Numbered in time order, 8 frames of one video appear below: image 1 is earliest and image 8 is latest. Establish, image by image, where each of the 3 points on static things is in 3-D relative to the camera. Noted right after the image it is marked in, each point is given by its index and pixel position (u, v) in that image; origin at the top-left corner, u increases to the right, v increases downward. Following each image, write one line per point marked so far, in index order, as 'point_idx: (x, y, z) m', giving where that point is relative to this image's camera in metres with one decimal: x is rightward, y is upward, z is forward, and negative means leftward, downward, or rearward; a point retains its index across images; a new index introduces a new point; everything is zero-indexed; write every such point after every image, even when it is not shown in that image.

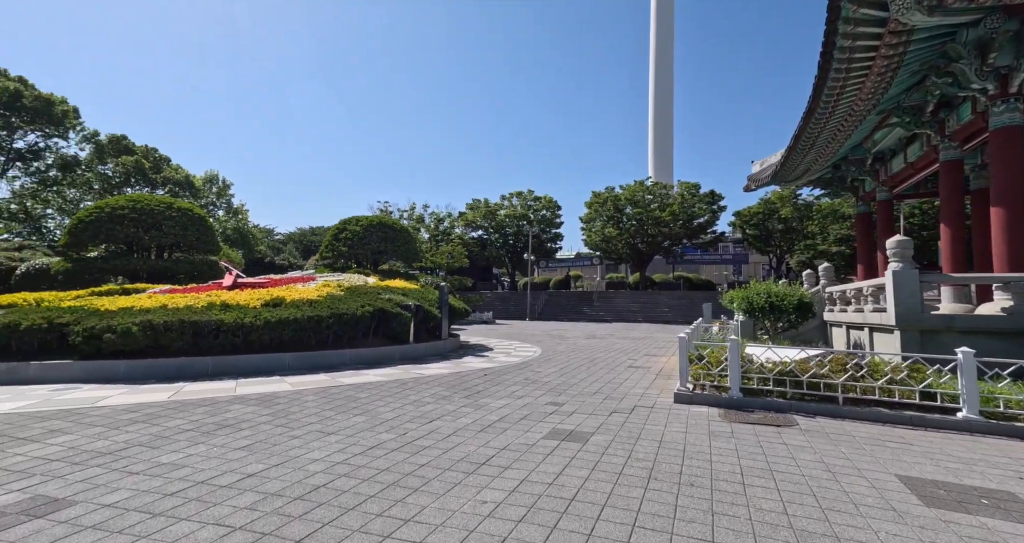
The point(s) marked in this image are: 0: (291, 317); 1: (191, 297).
0: (-3.7, -0.8, +7.8) m
1: (-5.9, -0.4, +8.6) m
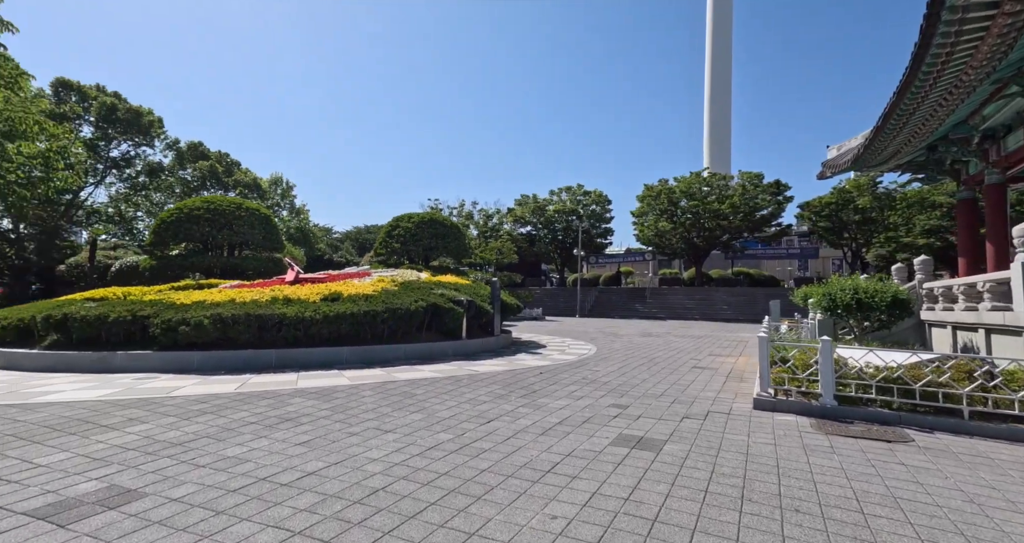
0: (-2.8, -0.7, +7.9) m
1: (-4.9, -0.4, +8.9) m
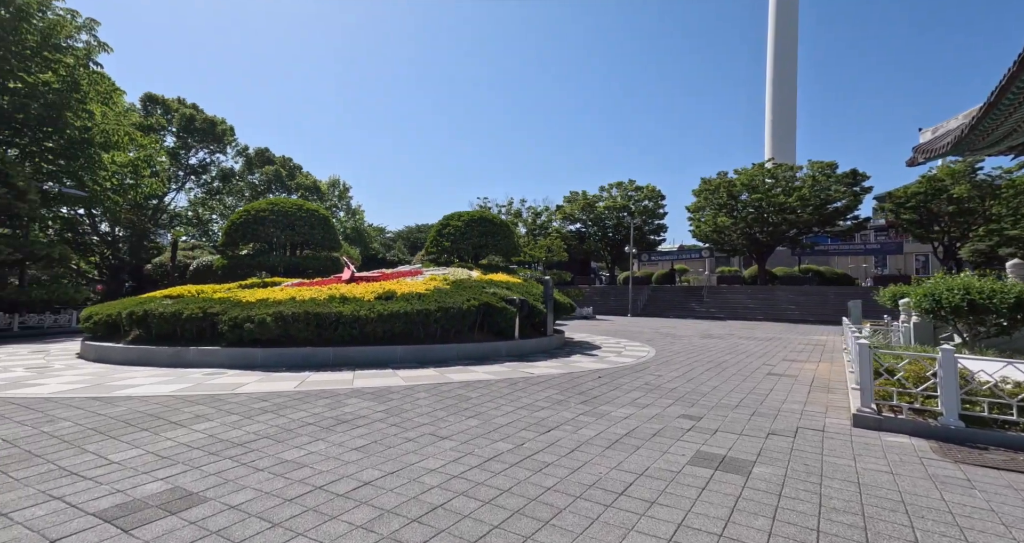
0: (-1.9, -0.7, +7.9) m
1: (-3.9, -0.3, +9.1) m
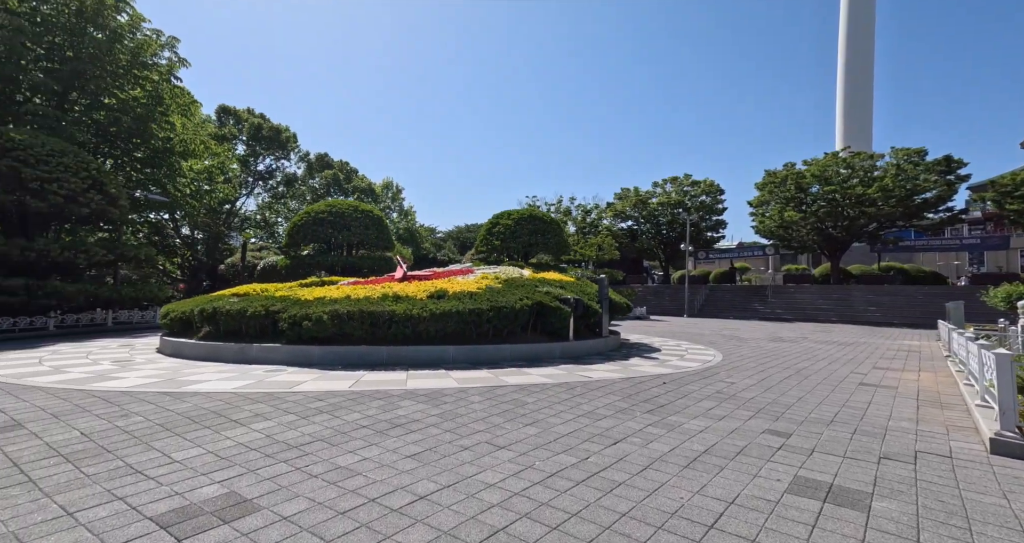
0: (-1.0, -0.6, +7.8) m
1: (-2.8, -0.3, +9.2) m
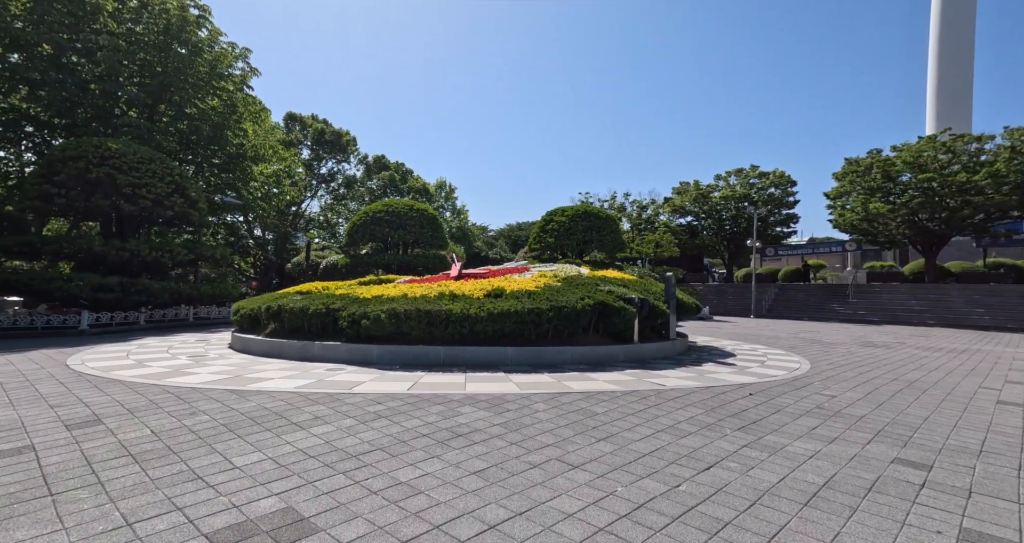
0: (0.0, -0.6, +7.5) m
1: (-1.7, -0.3, +9.1) m
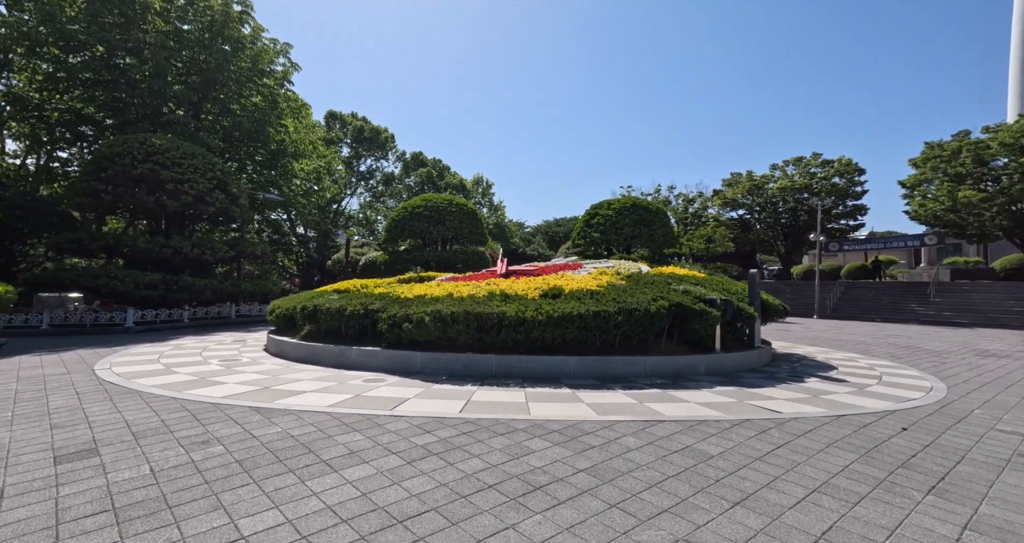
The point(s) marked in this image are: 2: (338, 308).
0: (+0.9, -0.6, +6.4) m
1: (-0.7, -0.2, +8.2) m
2: (-2.9, -0.6, +7.7) m
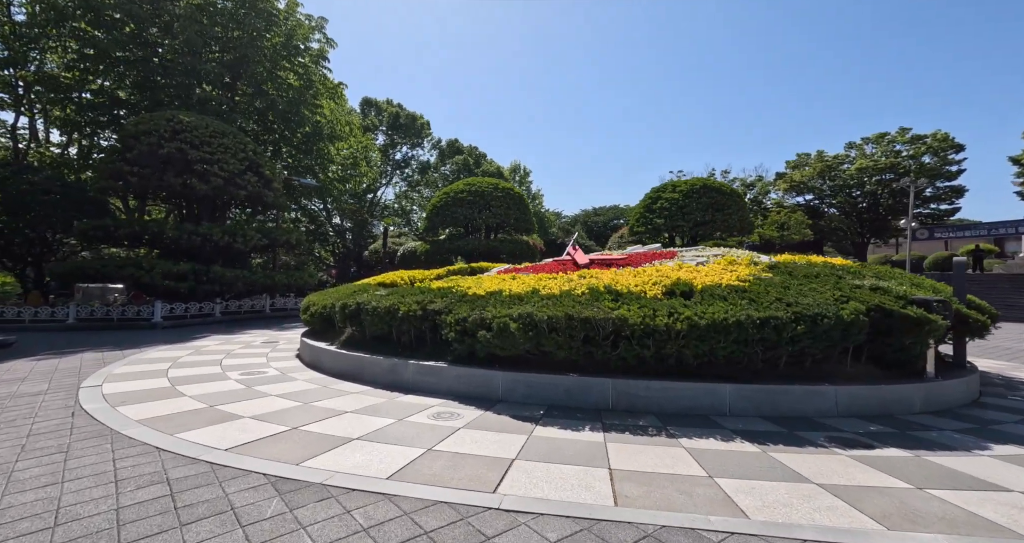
0: (+2.1, -0.5, +4.4) m
1: (+0.7, -0.1, +6.2) m
2: (-1.6, -0.5, +6.0) m
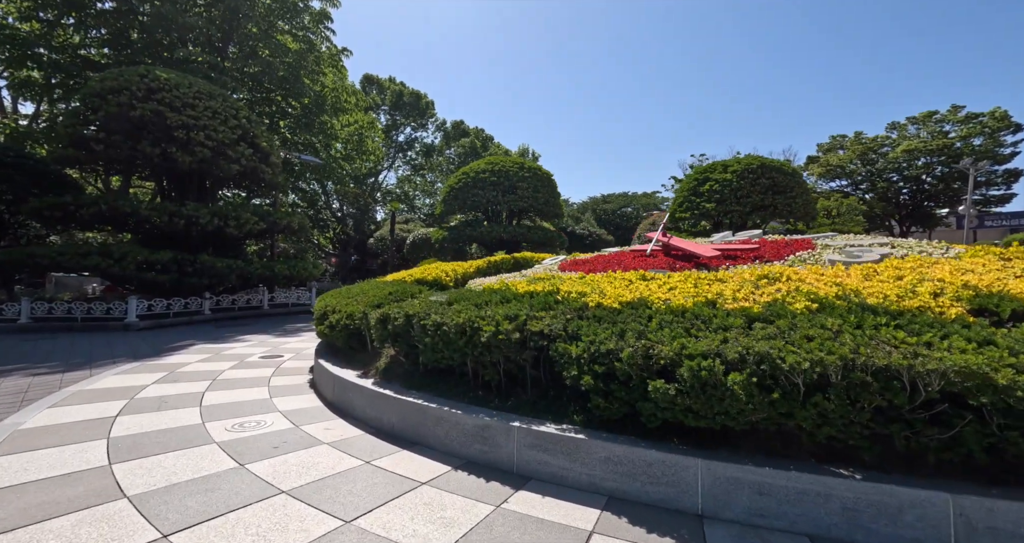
0: (+3.3, -0.5, +2.1) m
1: (+1.9, -0.1, +4.0) m
2: (-0.4, -0.5, +3.7) m
